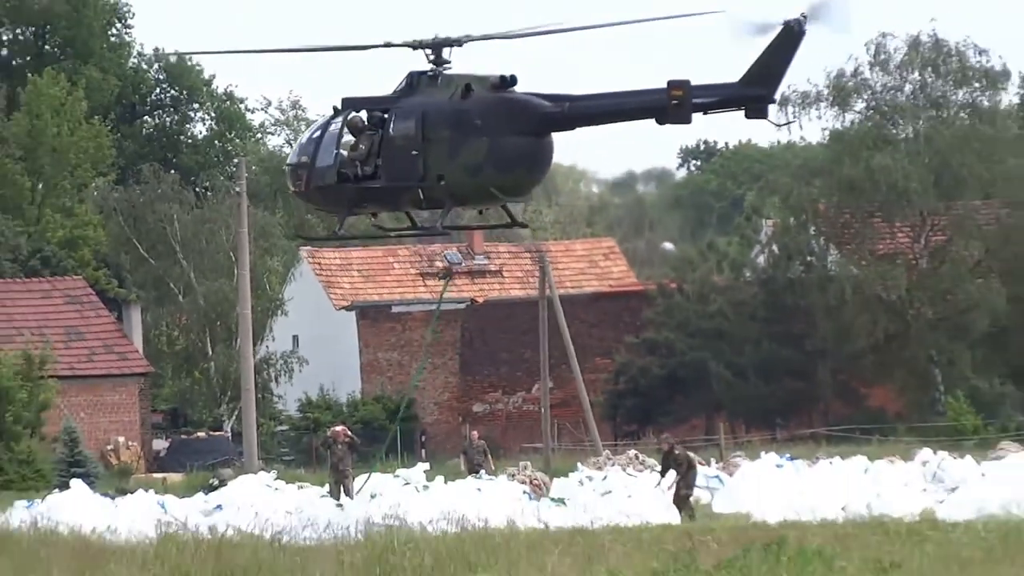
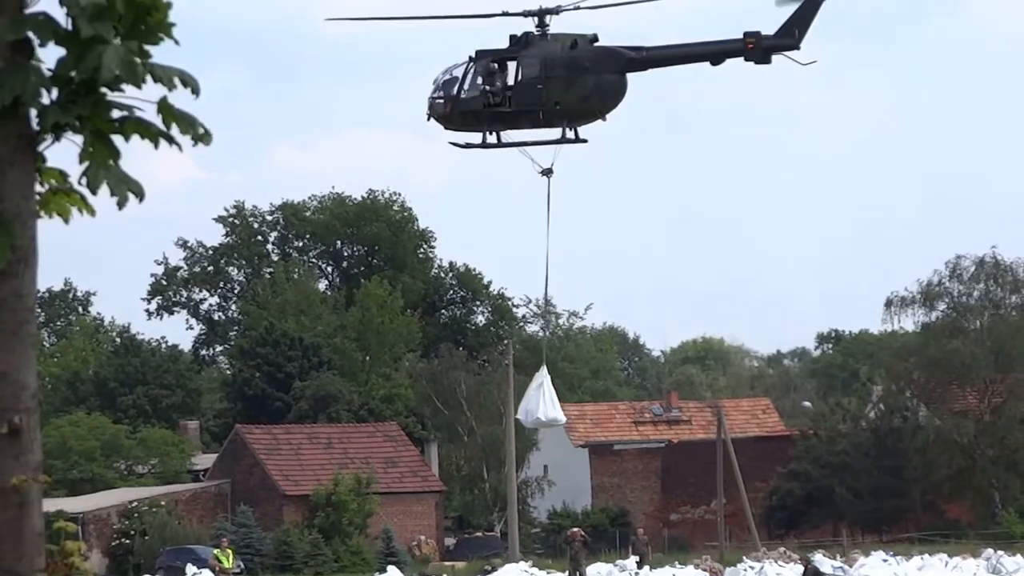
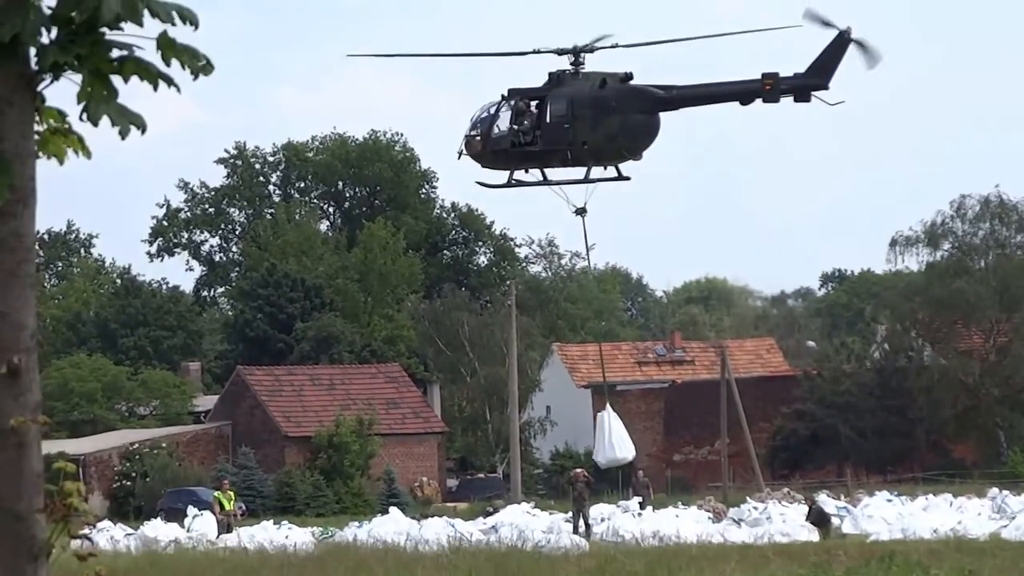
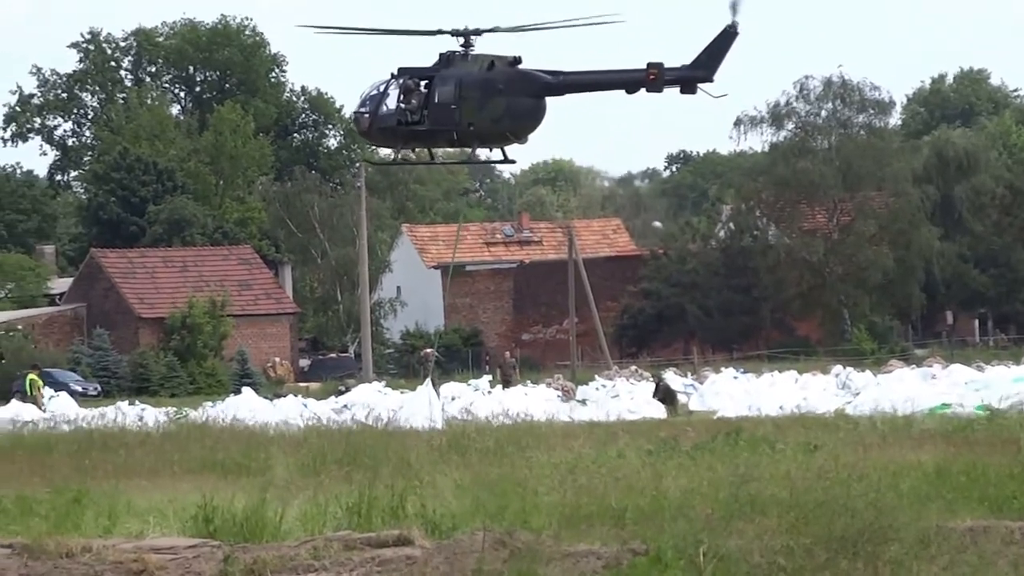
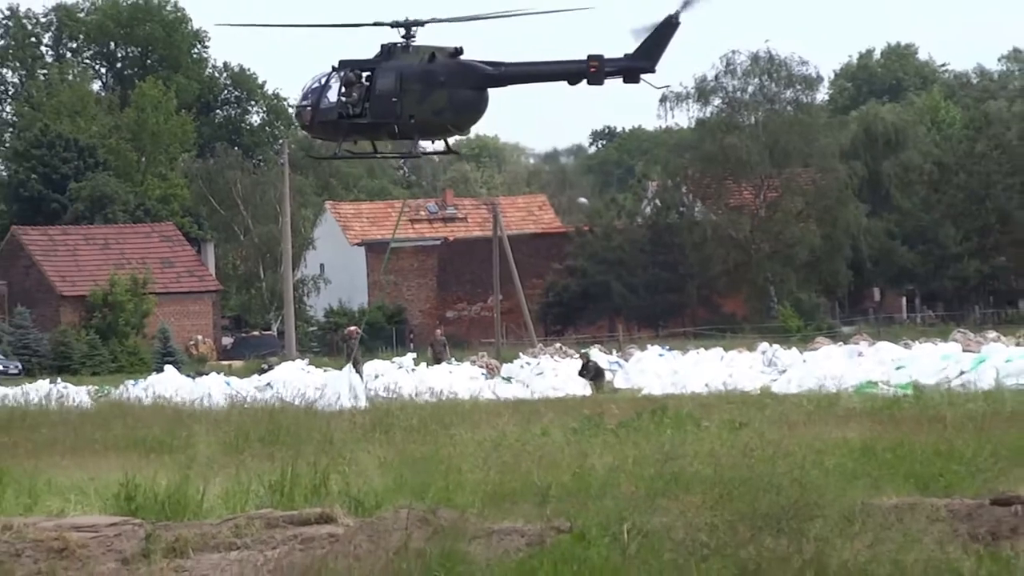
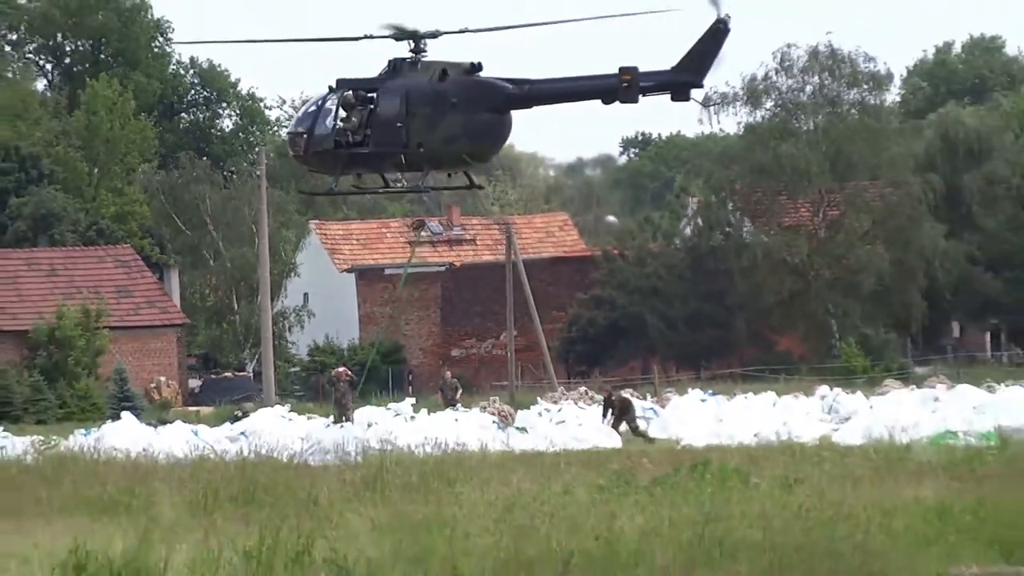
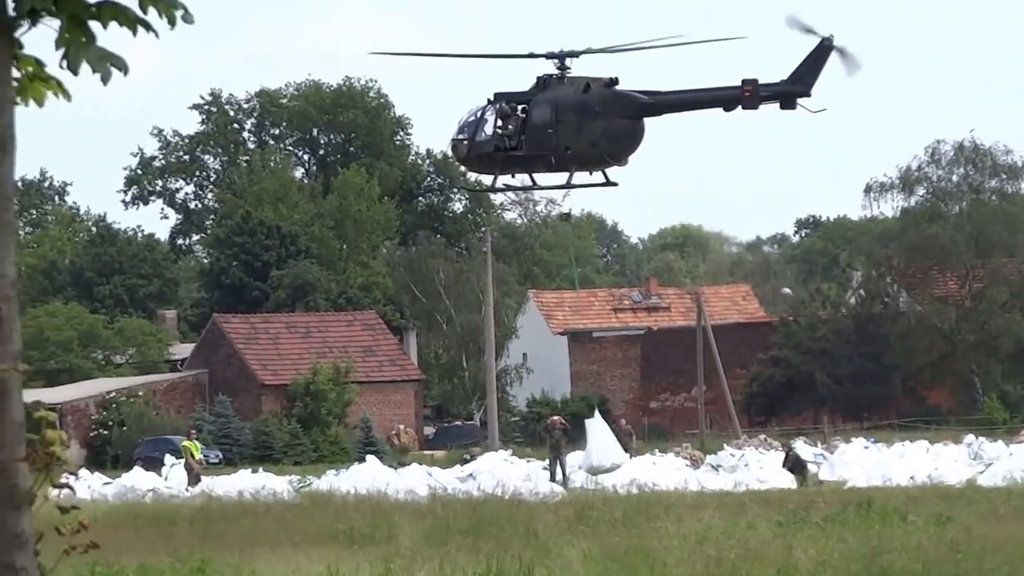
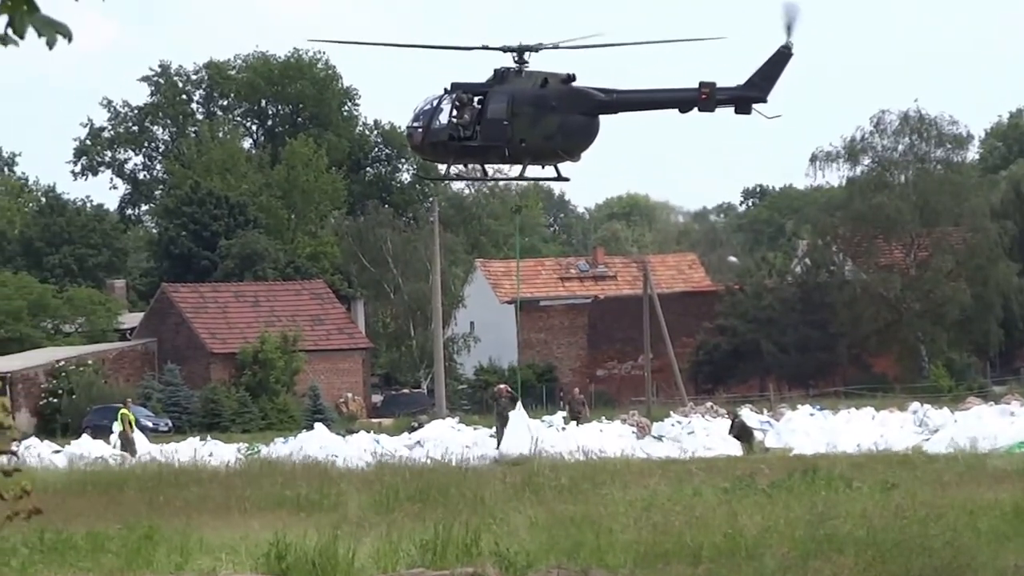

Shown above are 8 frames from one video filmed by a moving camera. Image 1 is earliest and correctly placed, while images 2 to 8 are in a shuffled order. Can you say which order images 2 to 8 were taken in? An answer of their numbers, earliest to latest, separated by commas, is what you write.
6, 5, 4, 8, 7, 3, 2
